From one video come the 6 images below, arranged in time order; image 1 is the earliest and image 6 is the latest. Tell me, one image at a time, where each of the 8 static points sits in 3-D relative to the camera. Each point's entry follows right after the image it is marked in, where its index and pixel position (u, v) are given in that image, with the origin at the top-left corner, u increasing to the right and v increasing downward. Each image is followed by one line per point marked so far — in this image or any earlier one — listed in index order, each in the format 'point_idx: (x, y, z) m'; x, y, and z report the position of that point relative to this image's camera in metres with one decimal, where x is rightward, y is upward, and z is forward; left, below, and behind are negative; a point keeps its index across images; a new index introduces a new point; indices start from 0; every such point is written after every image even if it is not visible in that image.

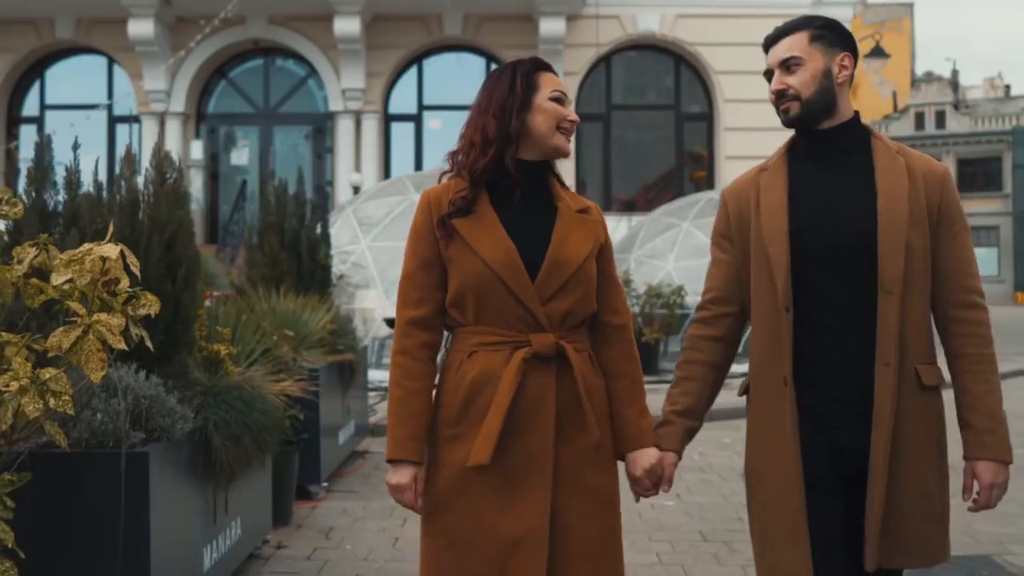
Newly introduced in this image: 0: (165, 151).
0: (-1.7, +0.6, +5.5) m
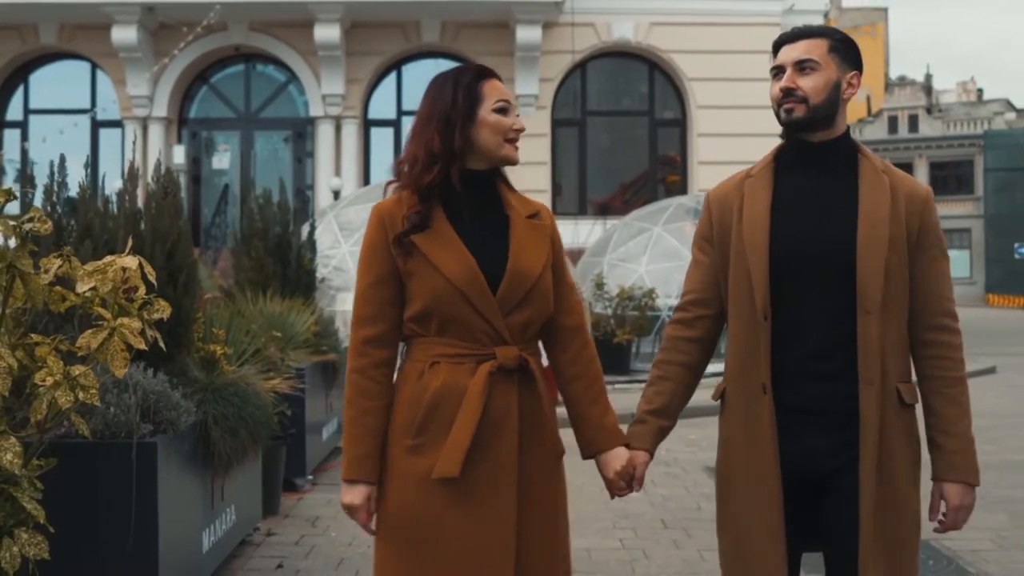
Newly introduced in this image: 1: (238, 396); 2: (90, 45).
0: (-1.9, +0.6, +5.9) m
1: (-1.3, -0.5, +5.2) m
2: (-7.4, +4.3, +19.5) m
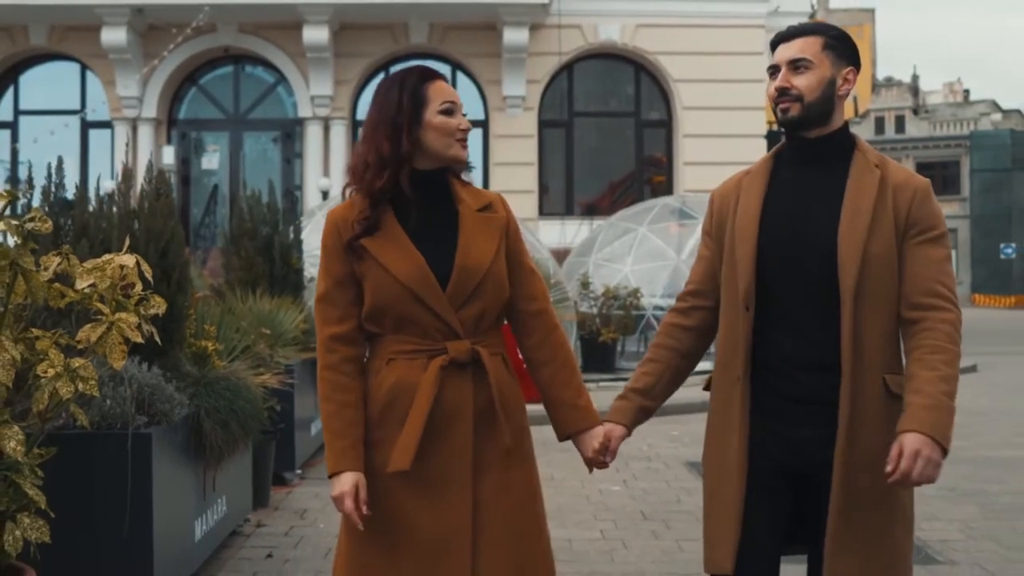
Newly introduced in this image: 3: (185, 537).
0: (-1.9, +0.6, +6.1) m
1: (-1.4, -0.5, +5.4) m
2: (-7.6, +4.3, +19.6) m
3: (-1.4, -1.1, +4.9) m
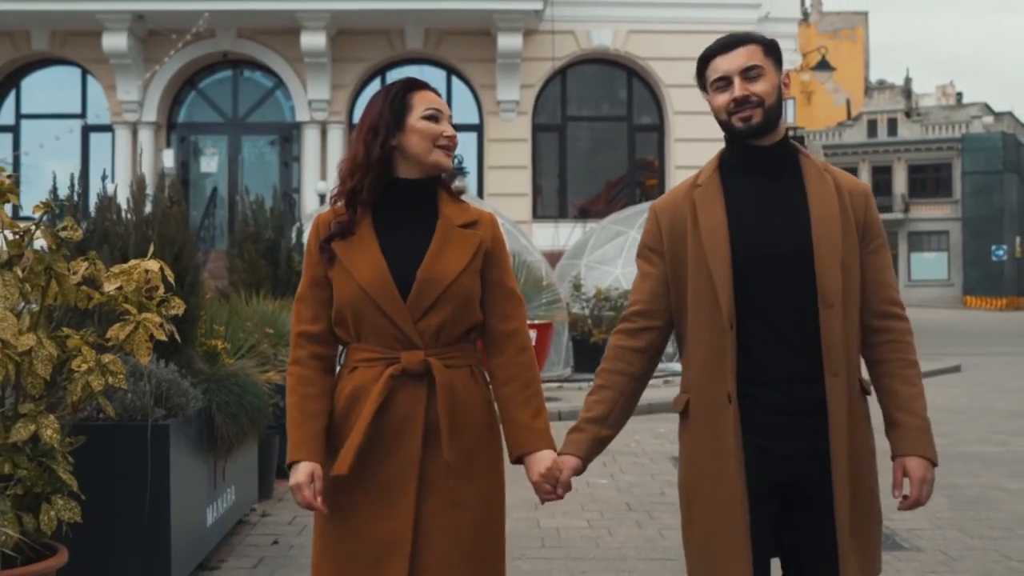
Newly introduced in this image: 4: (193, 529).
0: (-2.0, +0.6, +6.4) m
1: (-1.4, -0.5, +5.8) m
2: (-7.7, +4.3, +19.9) m
3: (-1.5, -1.1, +5.3) m
4: (-1.5, -1.1, +5.2) m
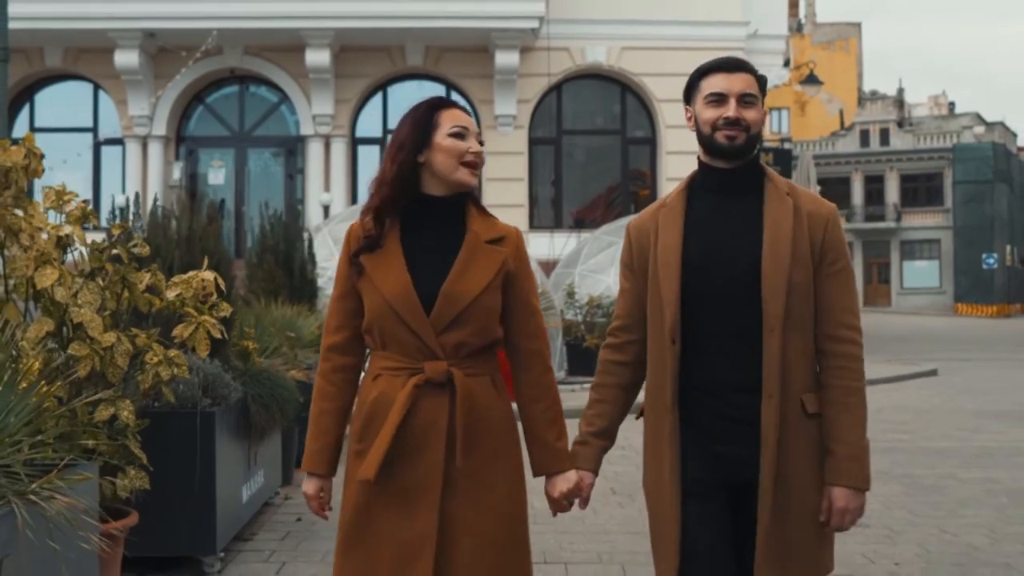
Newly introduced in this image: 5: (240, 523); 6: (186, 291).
0: (-2.0, +0.6, +7.3) m
1: (-1.4, -0.5, +6.6) m
2: (-7.8, +4.1, +20.8) m
3: (-1.5, -1.2, +6.1) m
4: (-1.5, -1.2, +6.0) m
5: (-1.5, -1.3, +6.2) m
6: (-1.5, 0.0, +5.0) m
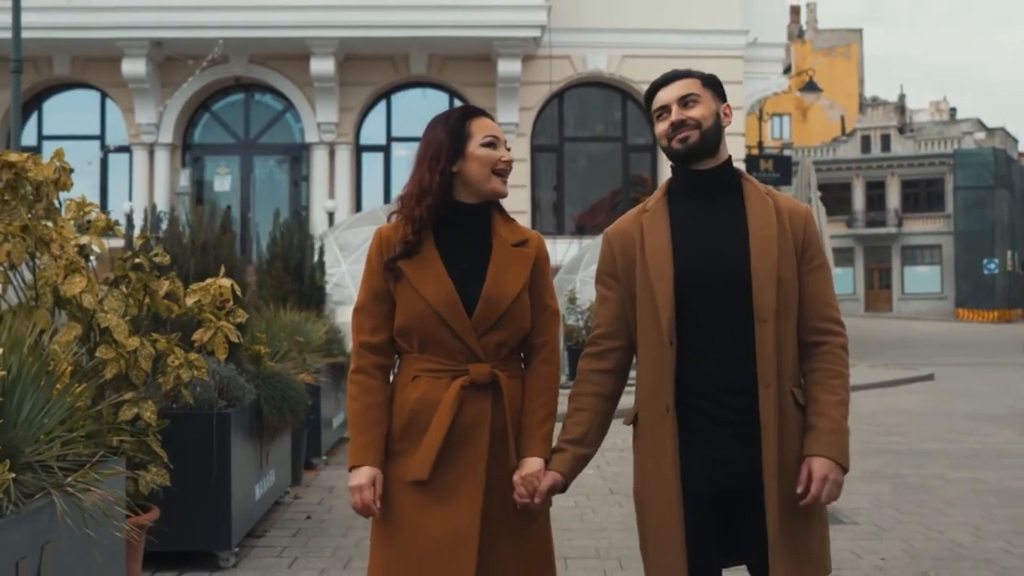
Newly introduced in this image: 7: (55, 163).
0: (-2.0, +0.5, +7.5) m
1: (-1.4, -0.6, +6.9) m
2: (-7.8, +4.0, +21.1) m
3: (-1.5, -1.2, +6.3) m
4: (-1.5, -1.2, +6.2) m
5: (-1.5, -1.4, +6.5) m
6: (-1.5, 0.0, +5.2) m
7: (-2.1, +0.6, +5.0) m
